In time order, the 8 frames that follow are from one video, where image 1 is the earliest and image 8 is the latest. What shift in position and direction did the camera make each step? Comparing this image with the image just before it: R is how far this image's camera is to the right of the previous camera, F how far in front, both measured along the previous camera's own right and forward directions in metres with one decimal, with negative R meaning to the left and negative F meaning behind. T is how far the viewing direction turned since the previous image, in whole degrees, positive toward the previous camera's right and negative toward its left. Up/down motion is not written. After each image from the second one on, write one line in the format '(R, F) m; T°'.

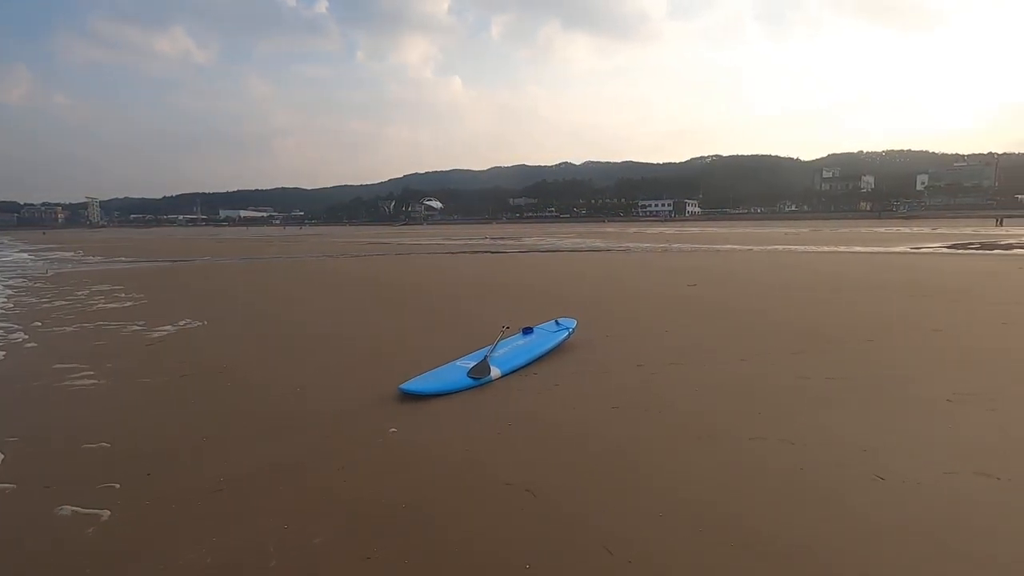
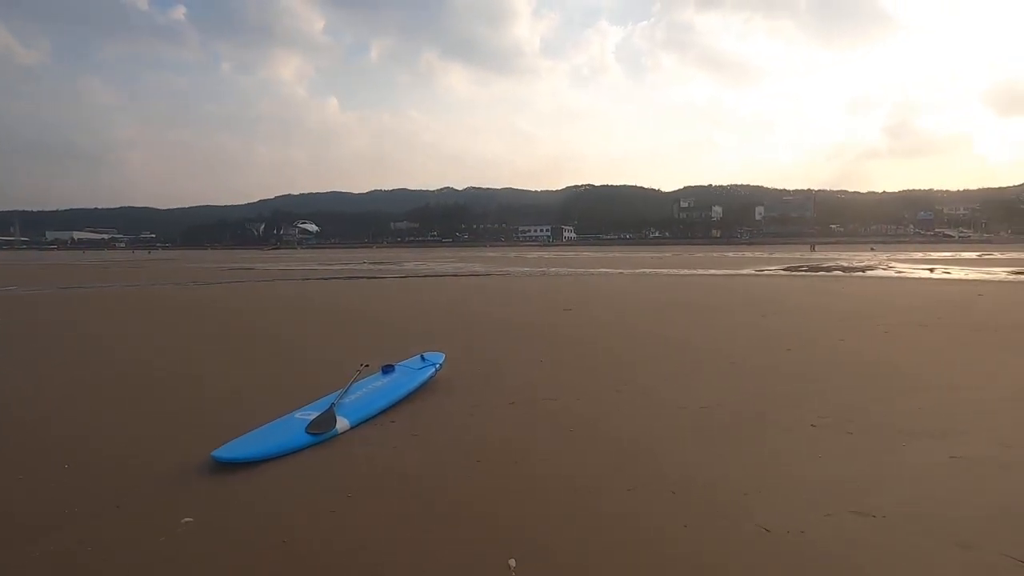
(+1.2, +1.3) m; -5°
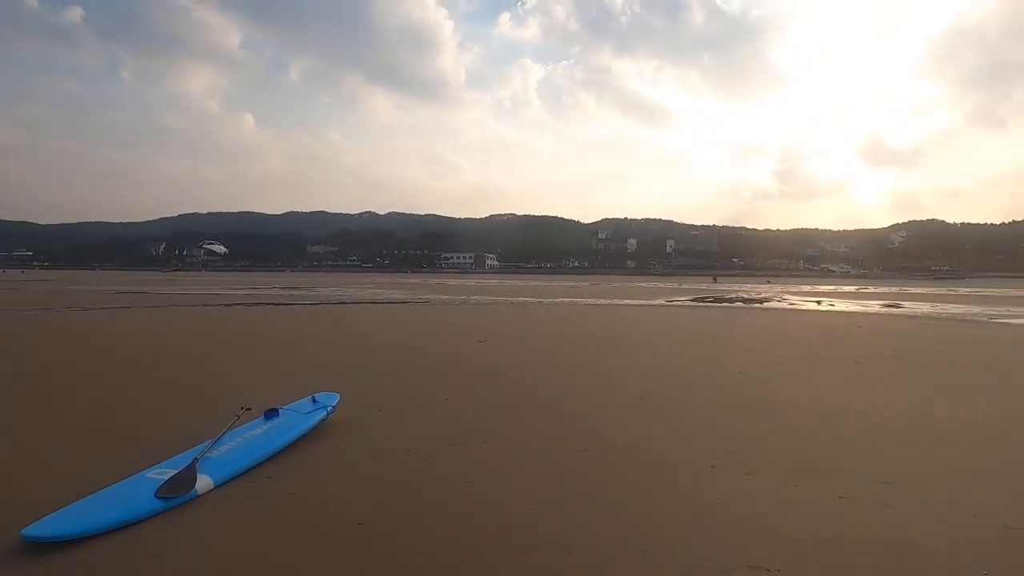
(+0.1, +0.2) m; +7°
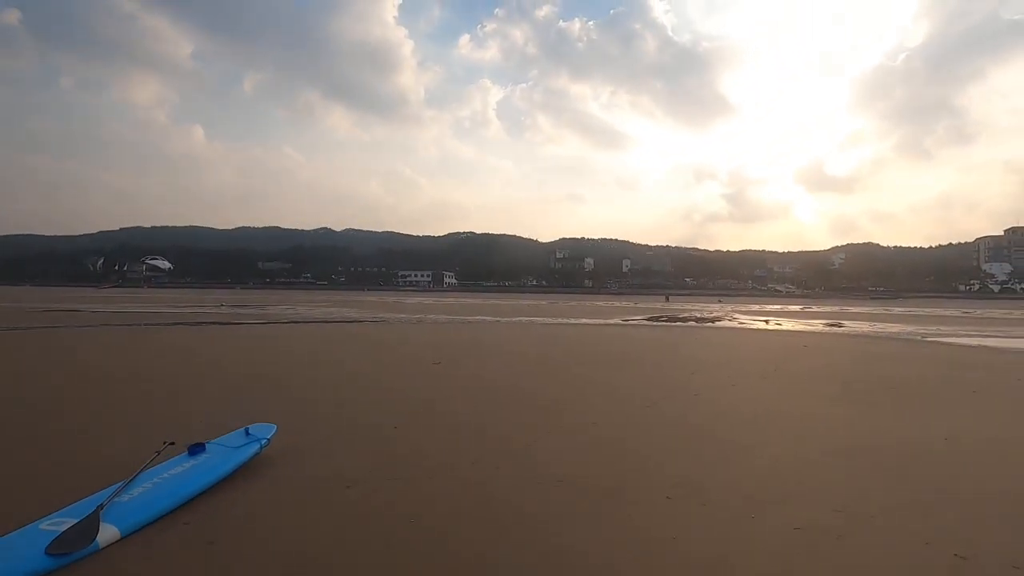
(+0.6, +0.9) m; -13°
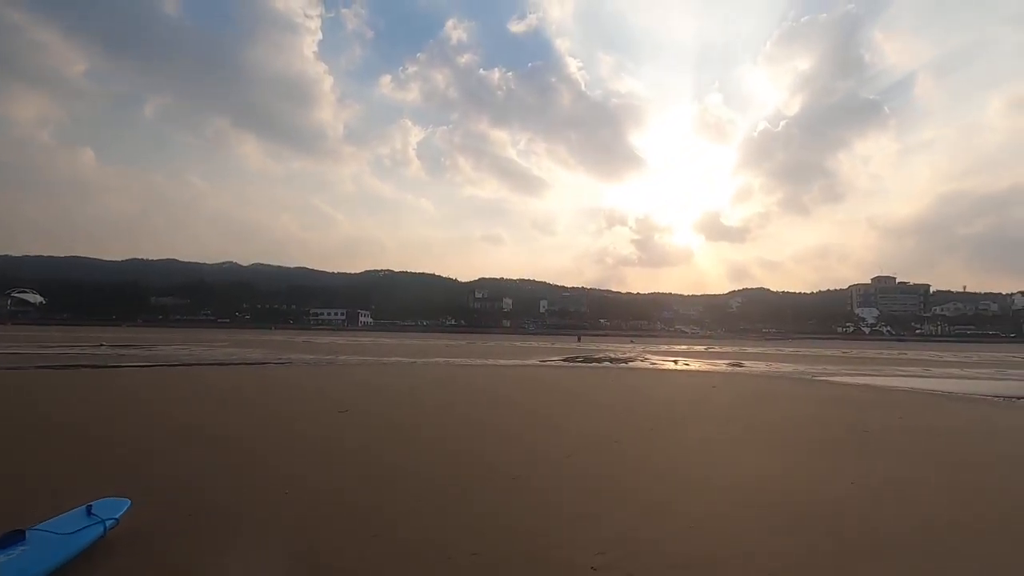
(0.0, +0.5) m; +7°
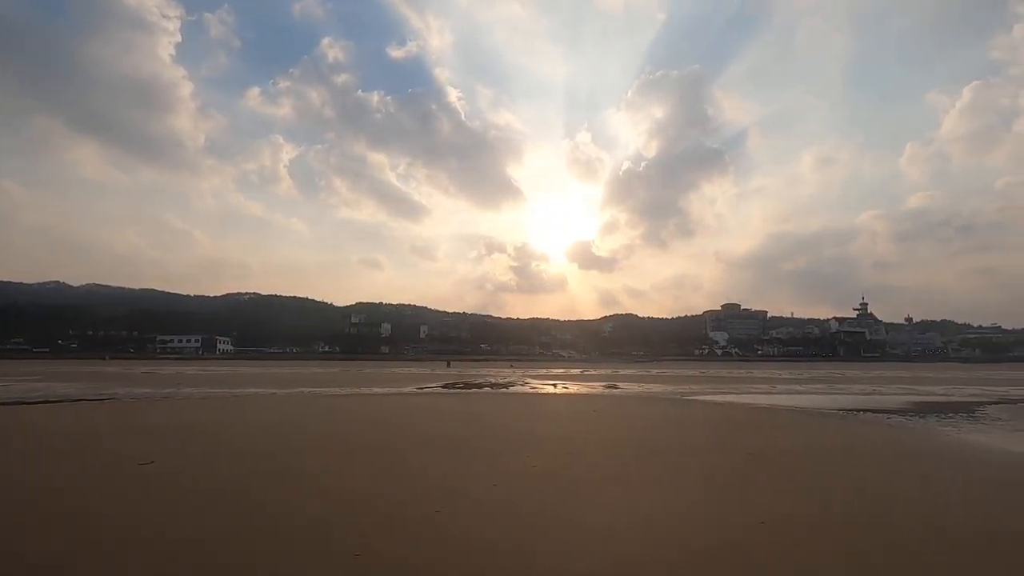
(0.0, +1.0) m; +11°
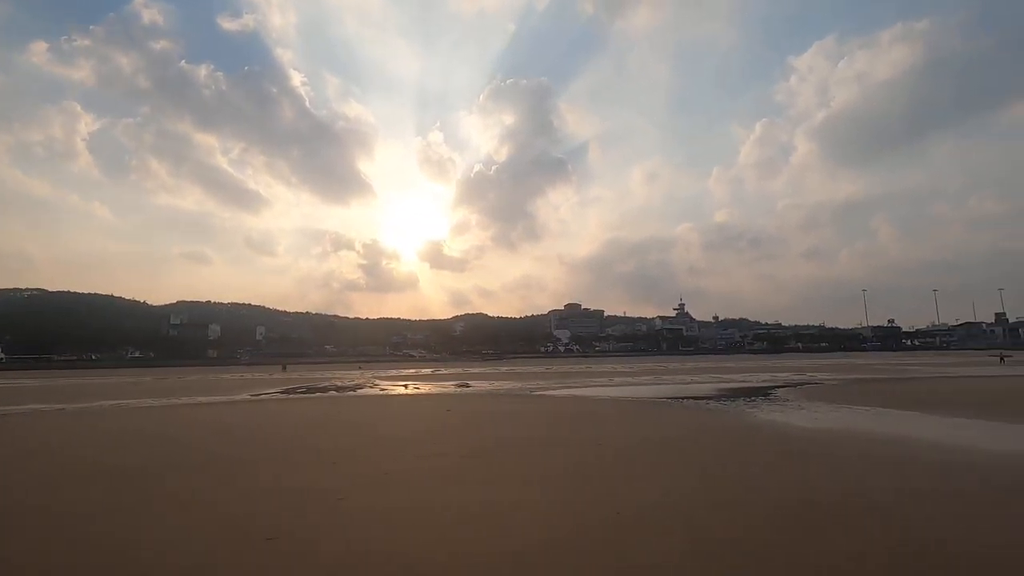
(-0.3, -1.8) m; +13°
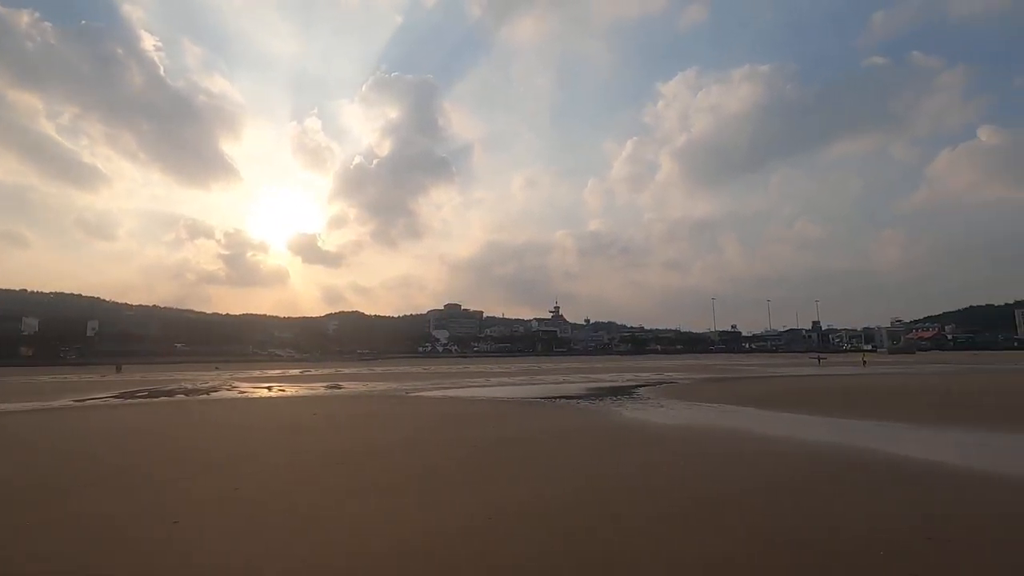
(+0.3, +0.6) m; +11°
